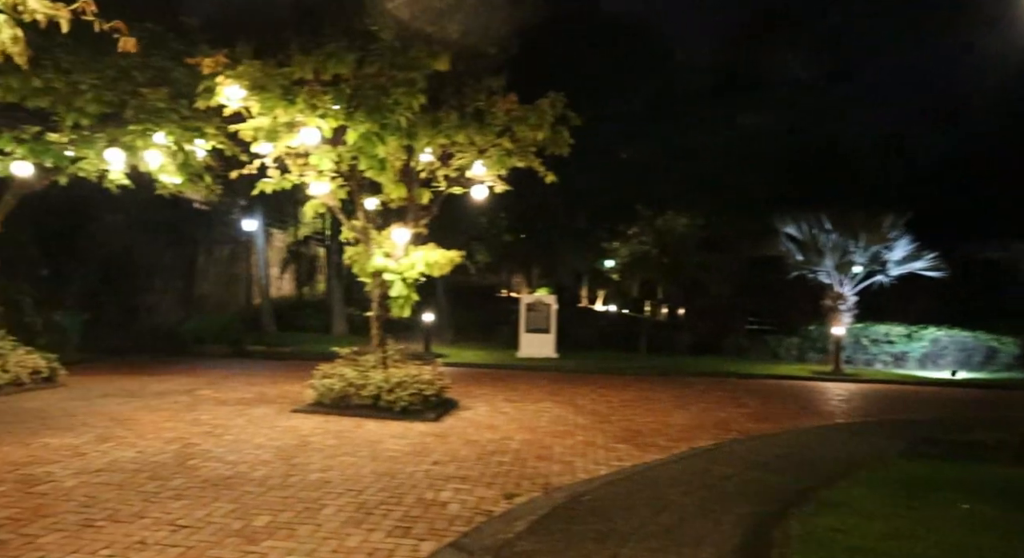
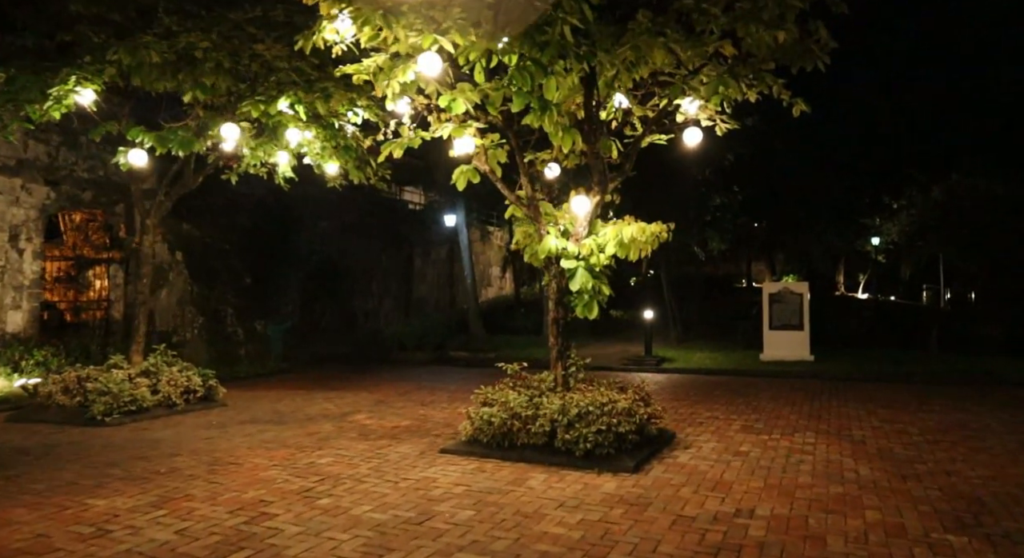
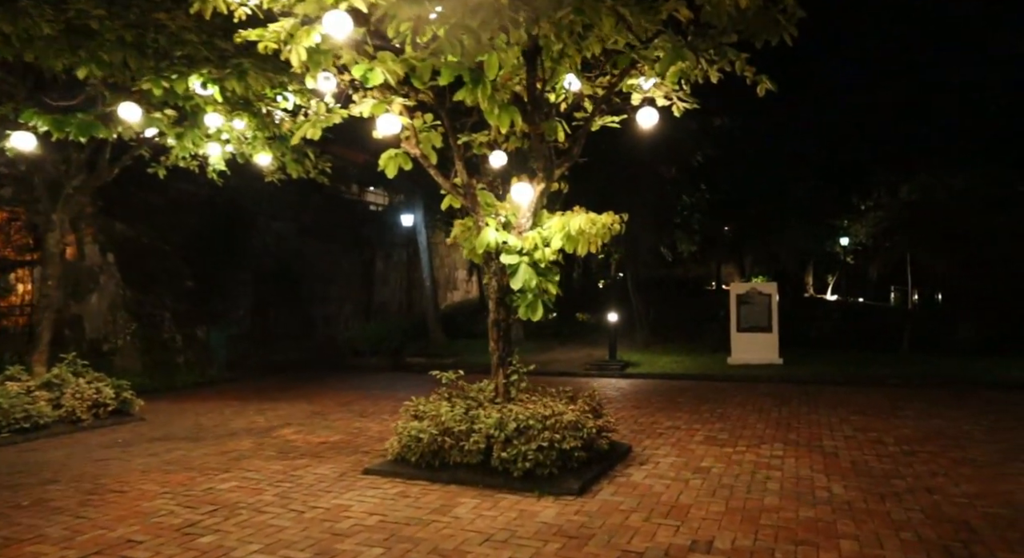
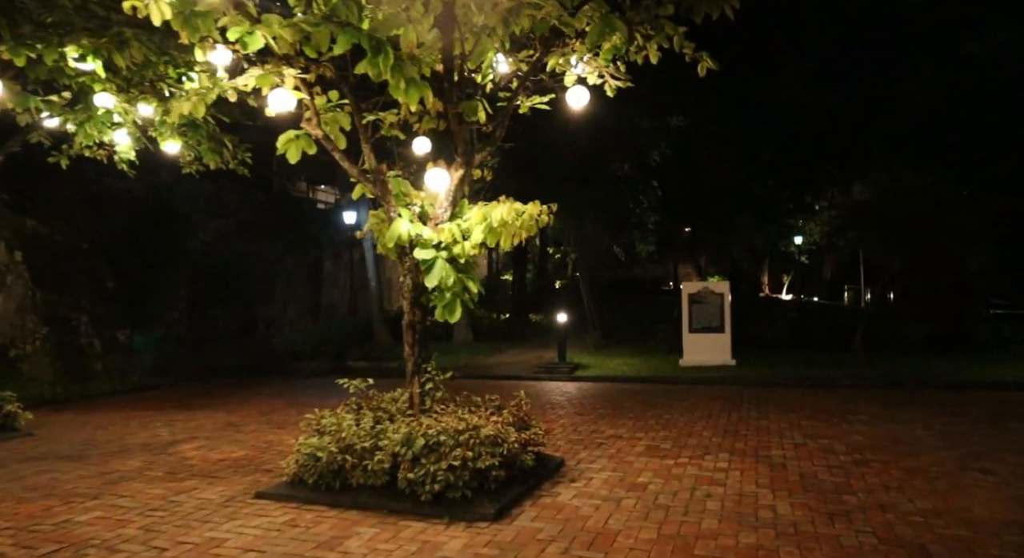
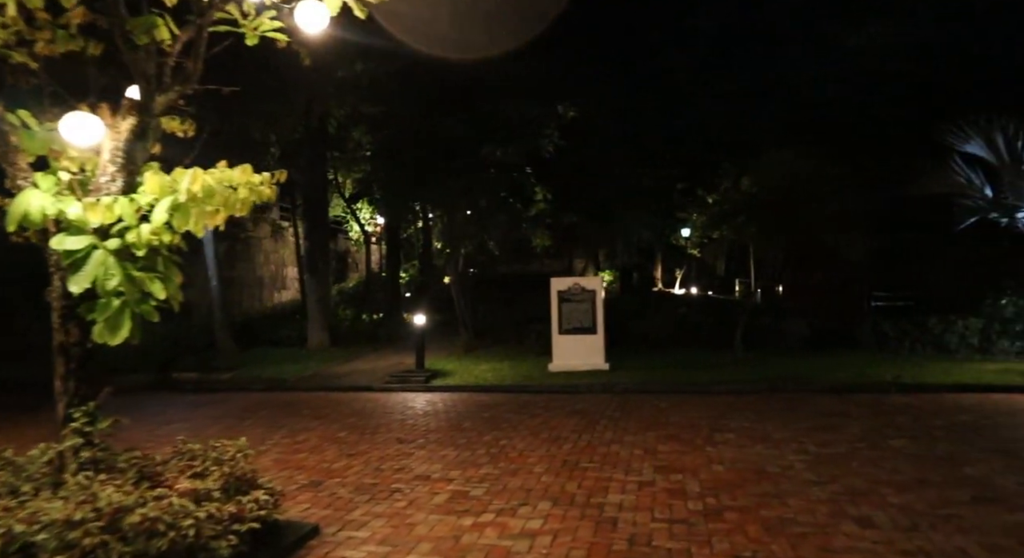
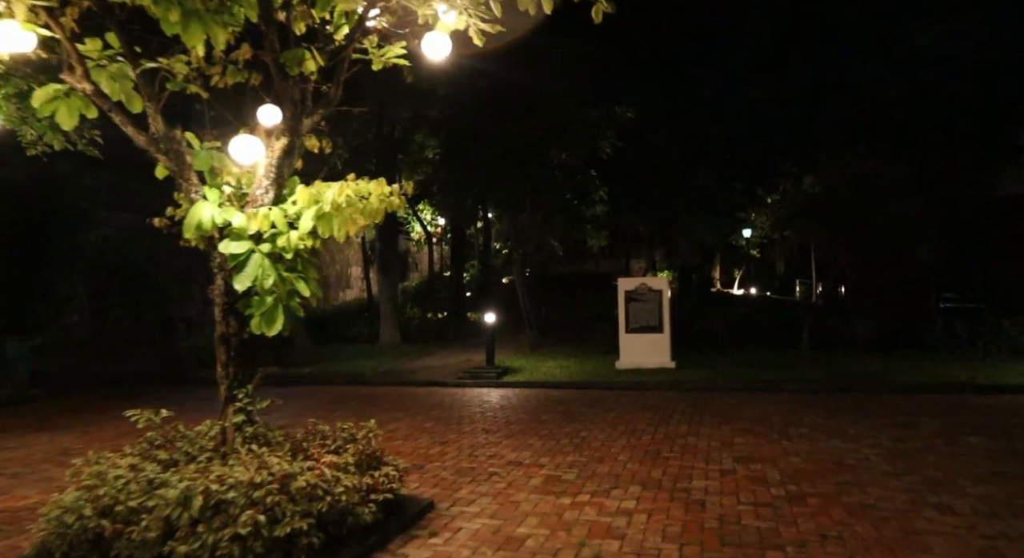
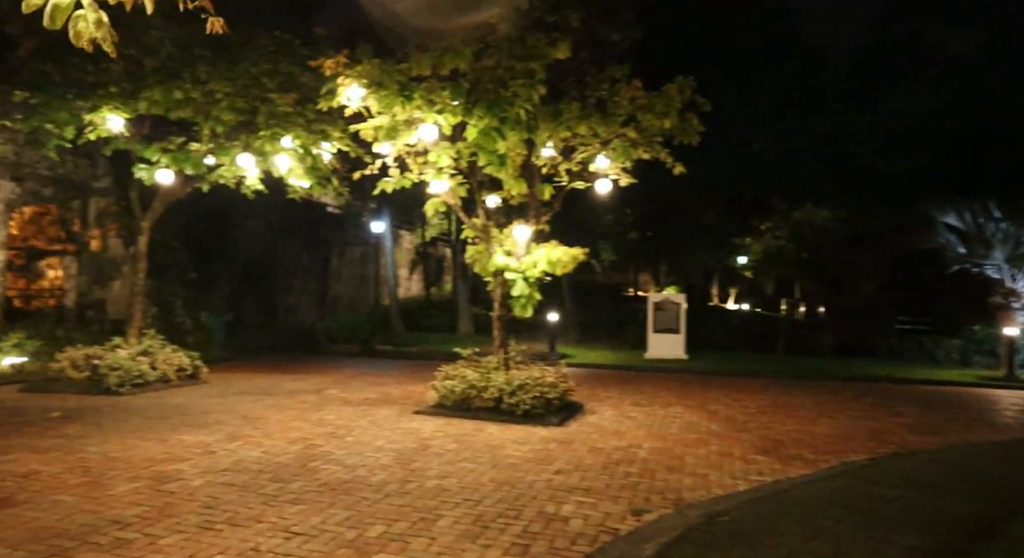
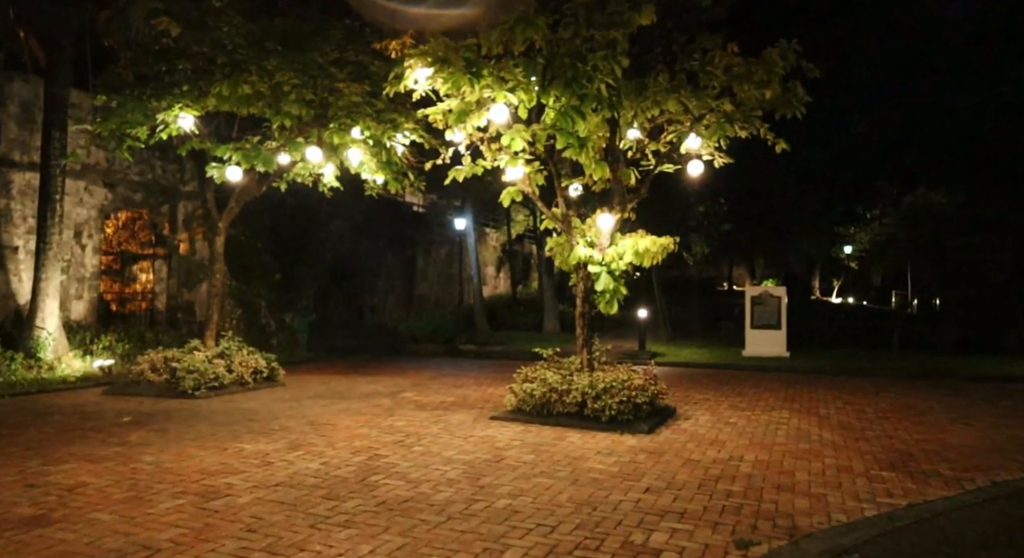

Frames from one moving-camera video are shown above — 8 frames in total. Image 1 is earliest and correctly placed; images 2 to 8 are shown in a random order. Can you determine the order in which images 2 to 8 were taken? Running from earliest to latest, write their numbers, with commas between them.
7, 8, 2, 3, 4, 6, 5
